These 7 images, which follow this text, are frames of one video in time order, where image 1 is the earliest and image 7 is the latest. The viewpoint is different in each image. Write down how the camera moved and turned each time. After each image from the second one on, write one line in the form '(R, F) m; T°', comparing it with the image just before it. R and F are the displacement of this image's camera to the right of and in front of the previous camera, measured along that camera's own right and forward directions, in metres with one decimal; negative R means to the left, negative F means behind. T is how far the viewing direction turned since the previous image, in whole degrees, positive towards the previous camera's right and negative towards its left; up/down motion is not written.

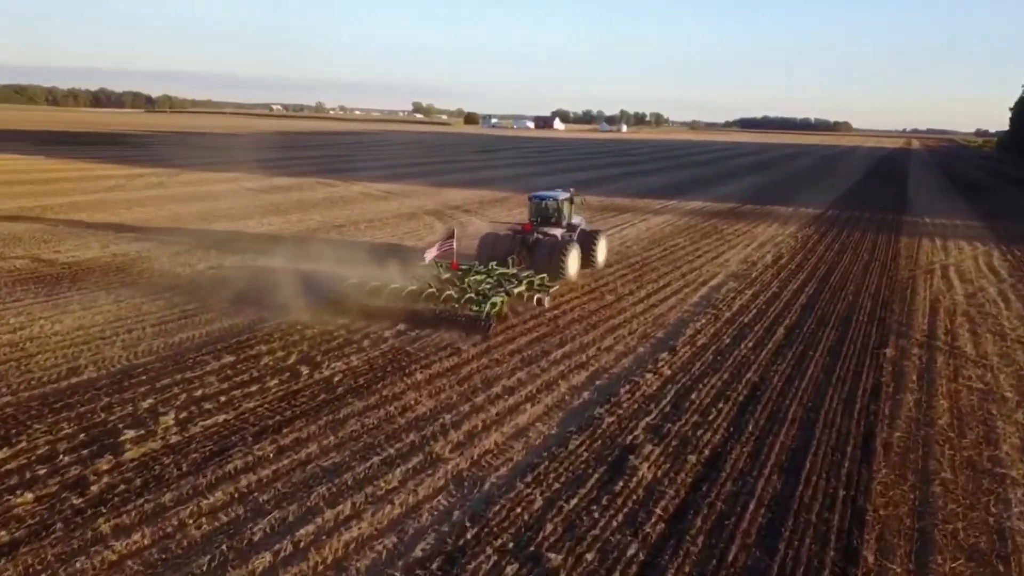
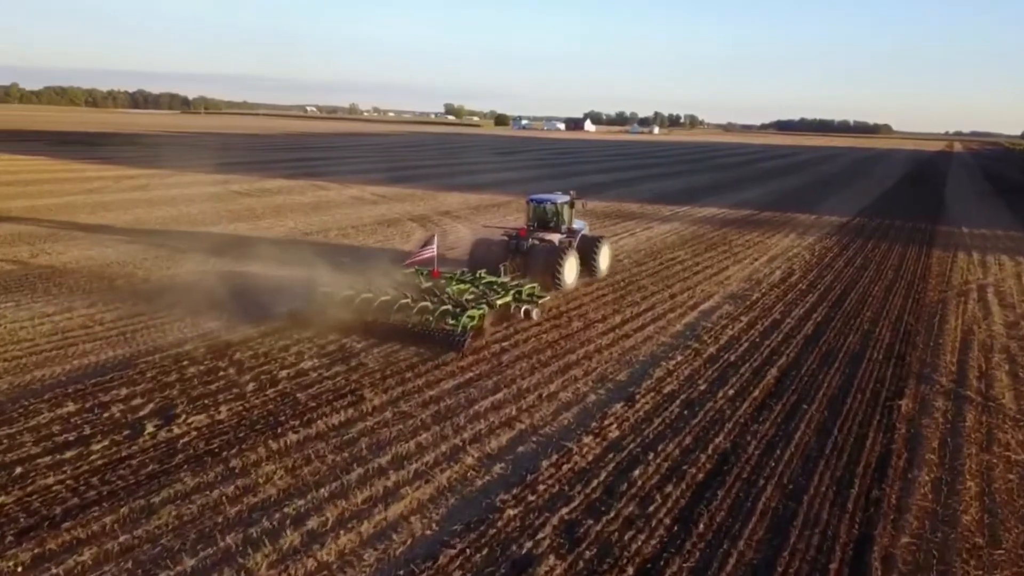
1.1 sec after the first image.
(+1.2, +2.1) m; -2°
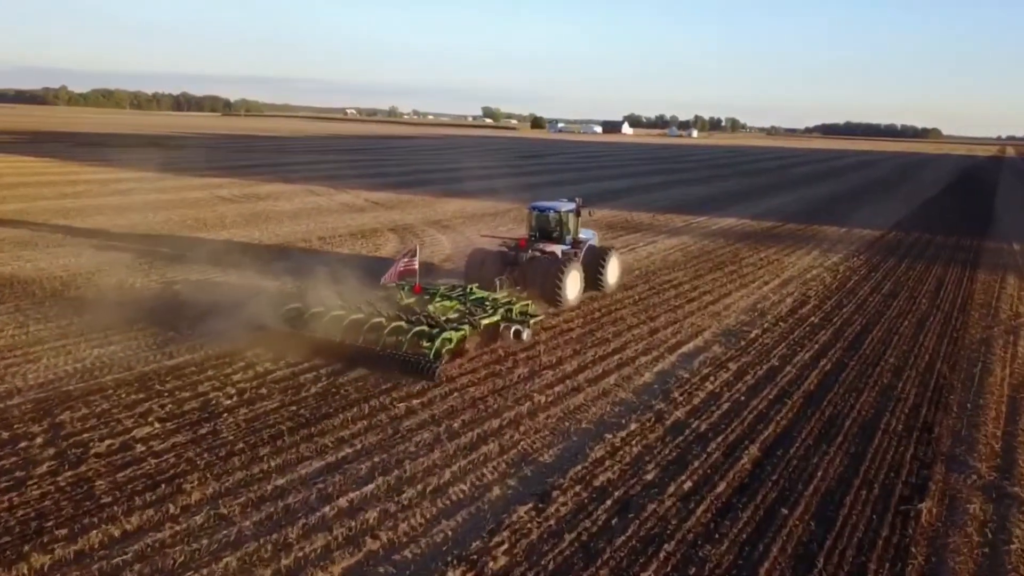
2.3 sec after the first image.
(+1.3, +2.3) m; -3°
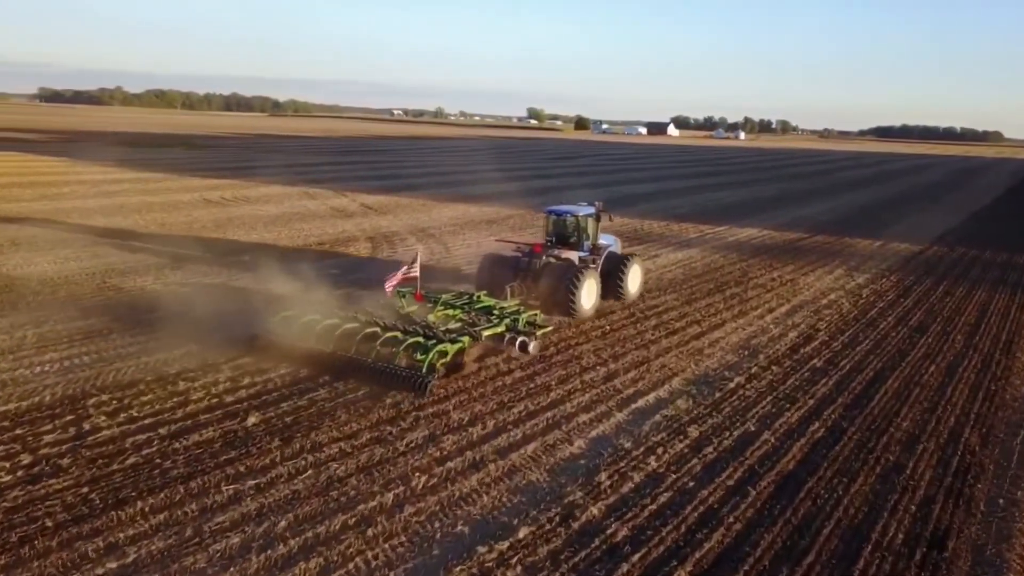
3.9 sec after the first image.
(+1.4, +2.1) m; -3°
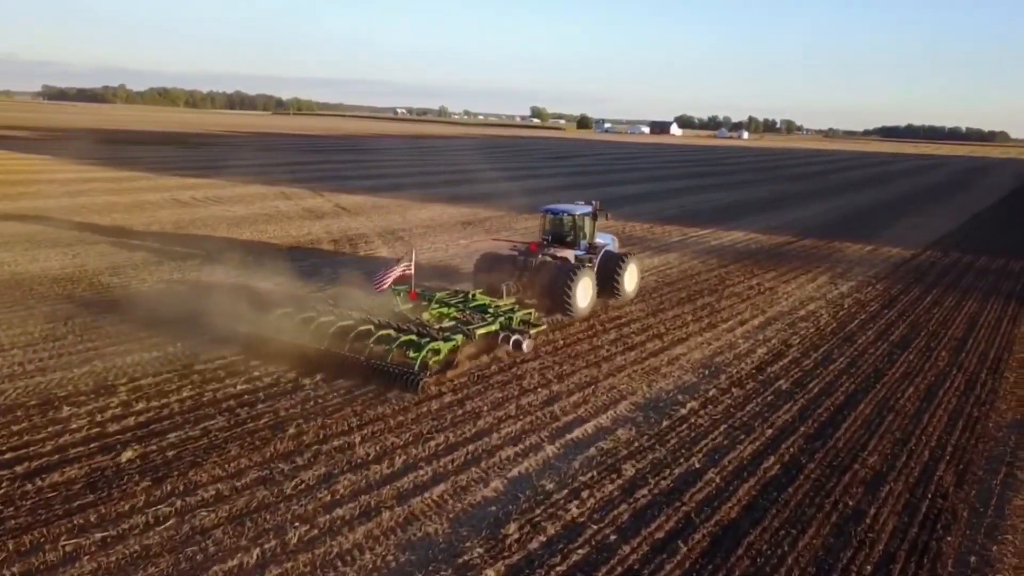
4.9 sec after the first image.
(+0.8, +0.9) m; 0°
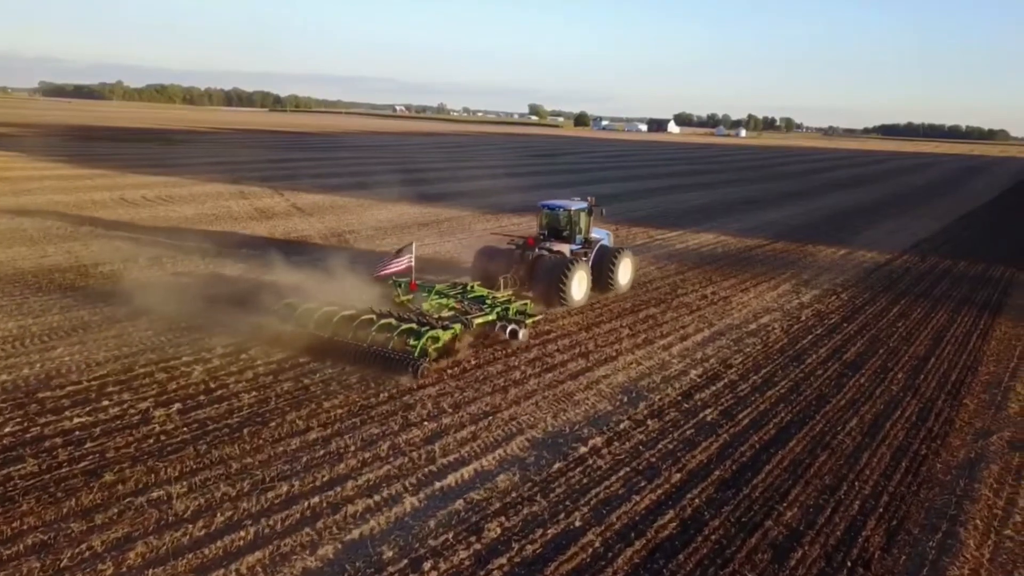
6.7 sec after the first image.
(+1.1, +1.1) m; 0°
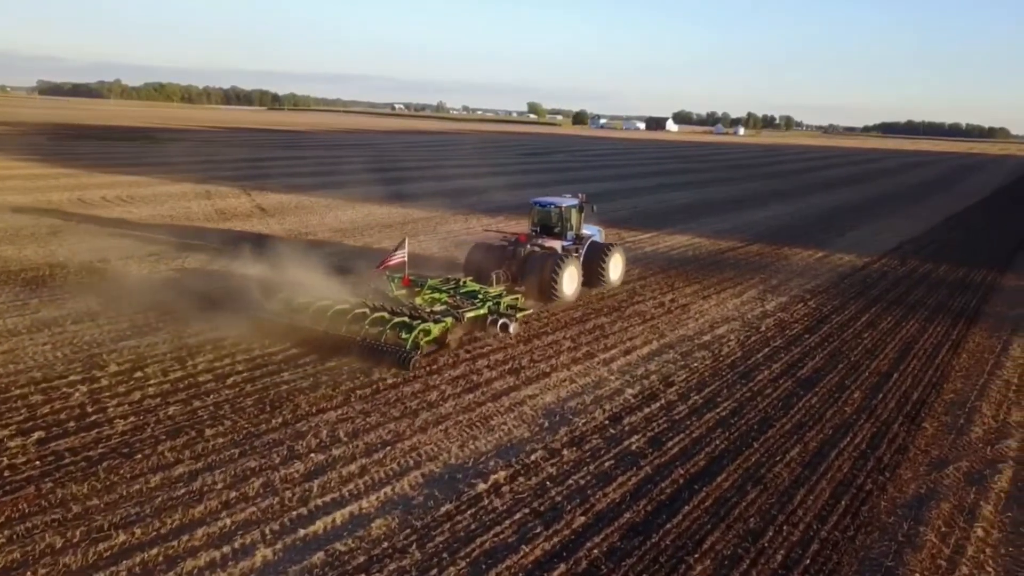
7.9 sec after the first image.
(+0.9, +0.8) m; 0°
